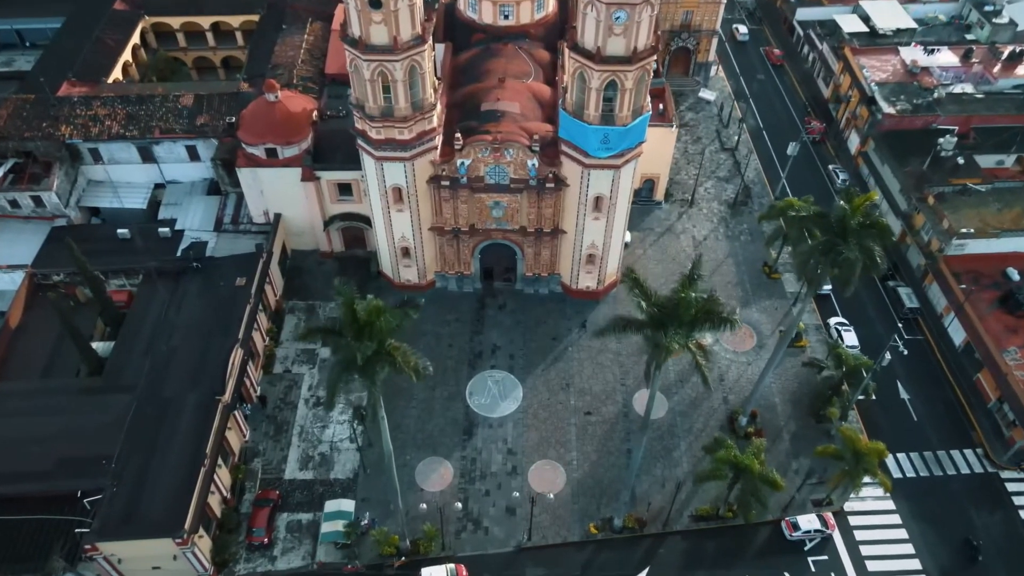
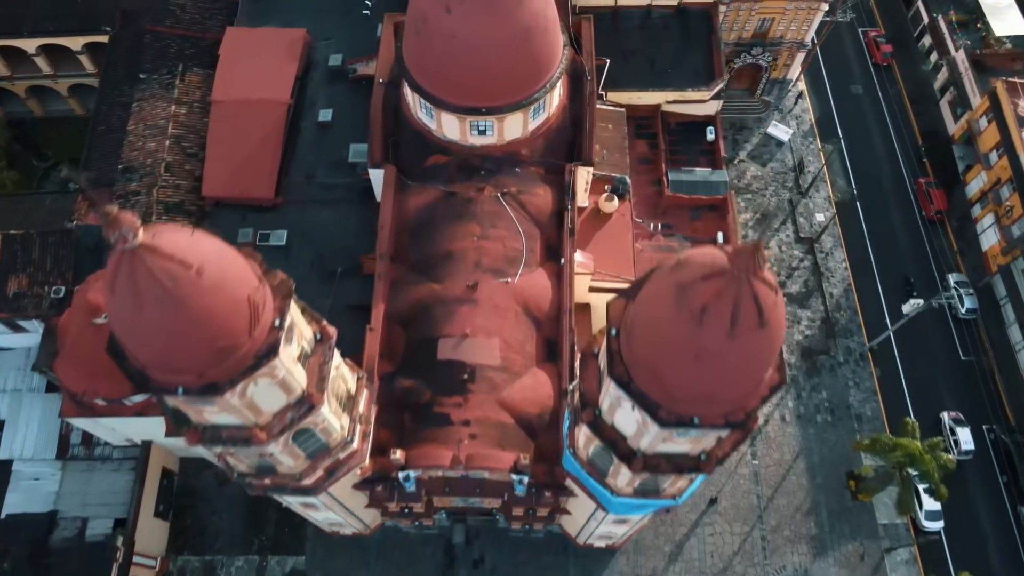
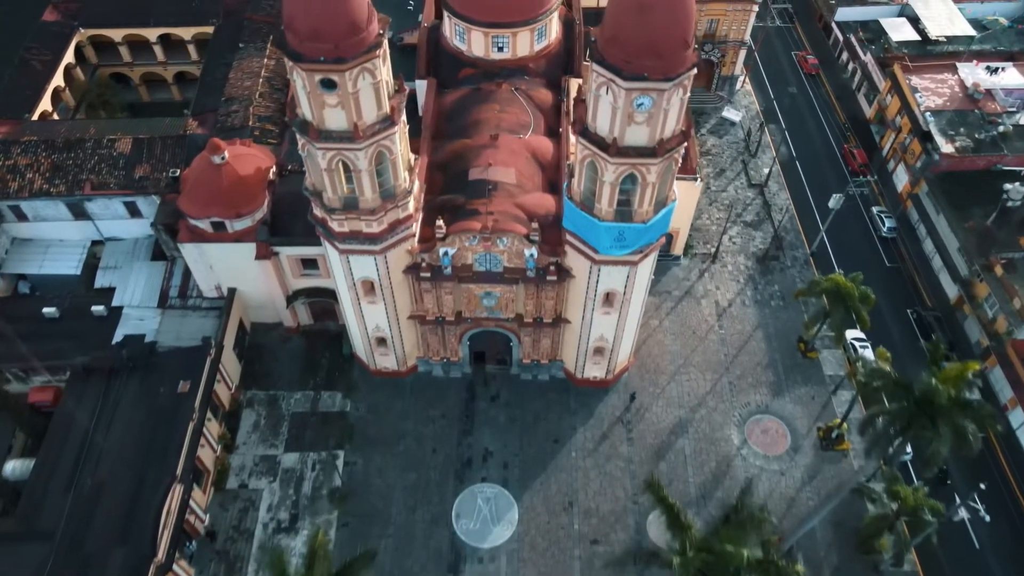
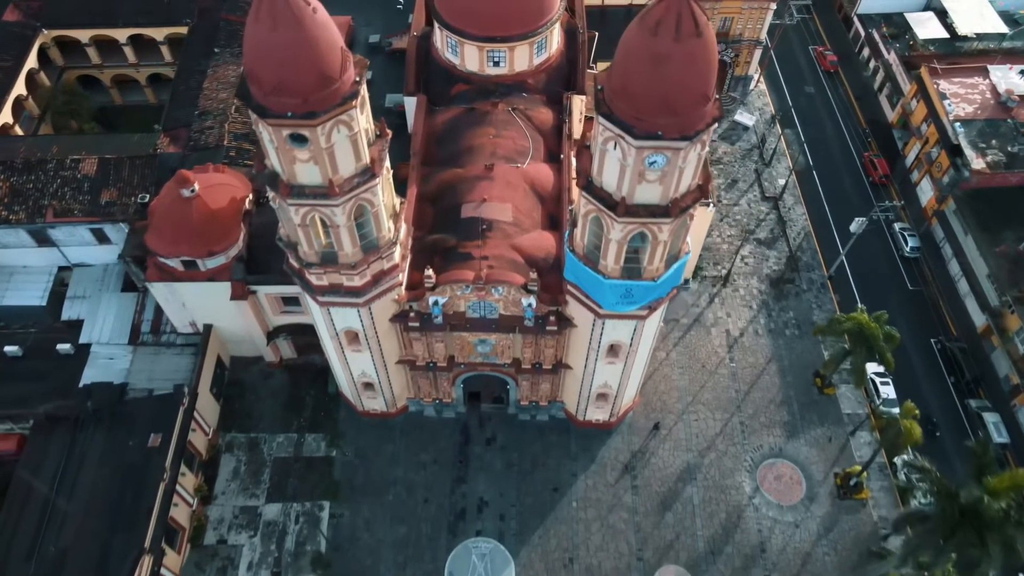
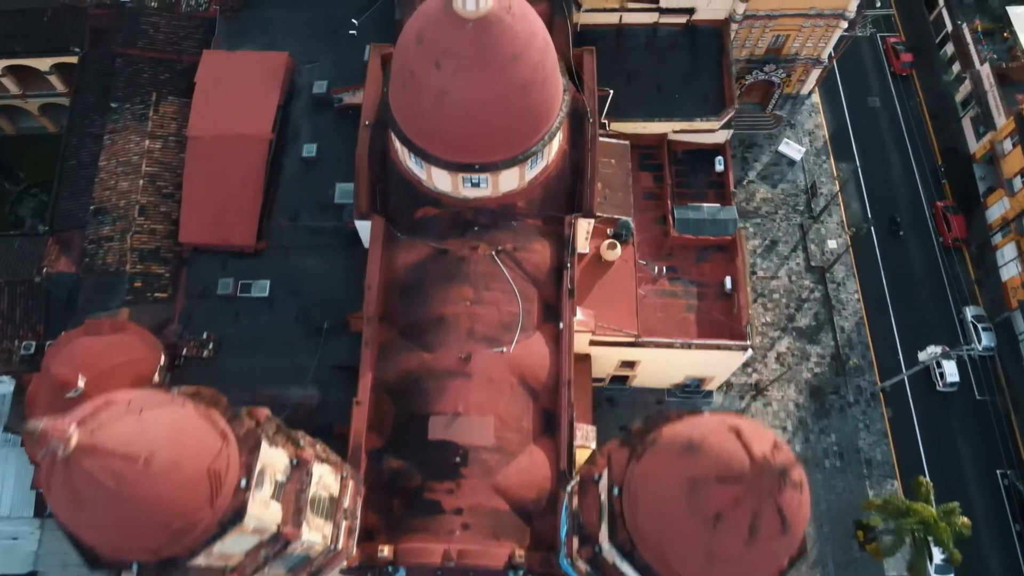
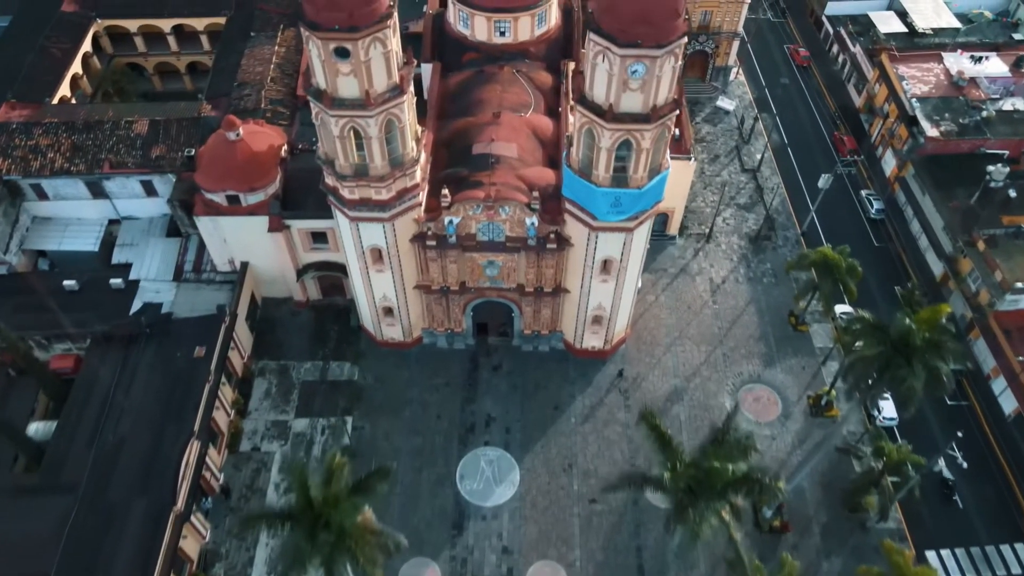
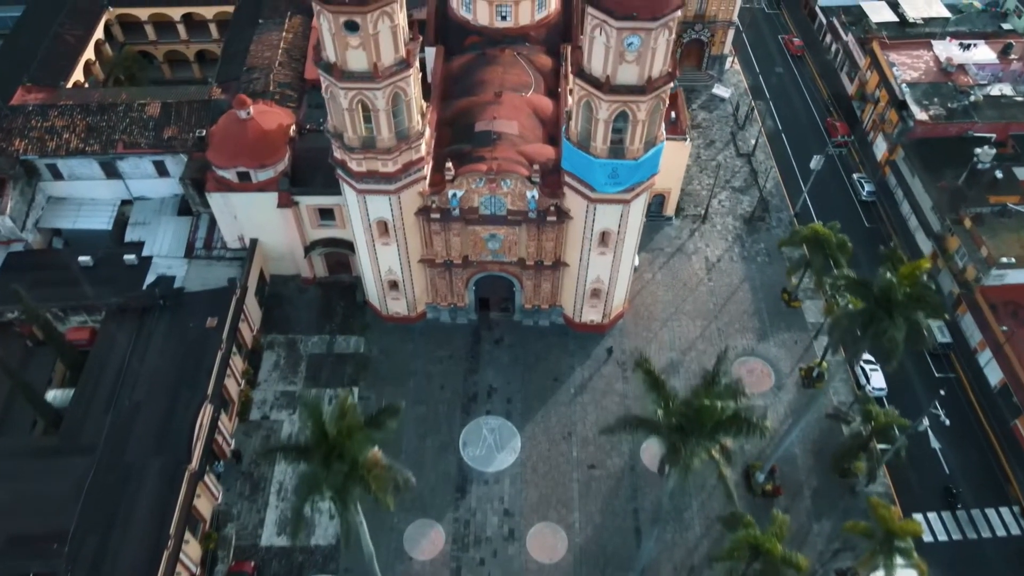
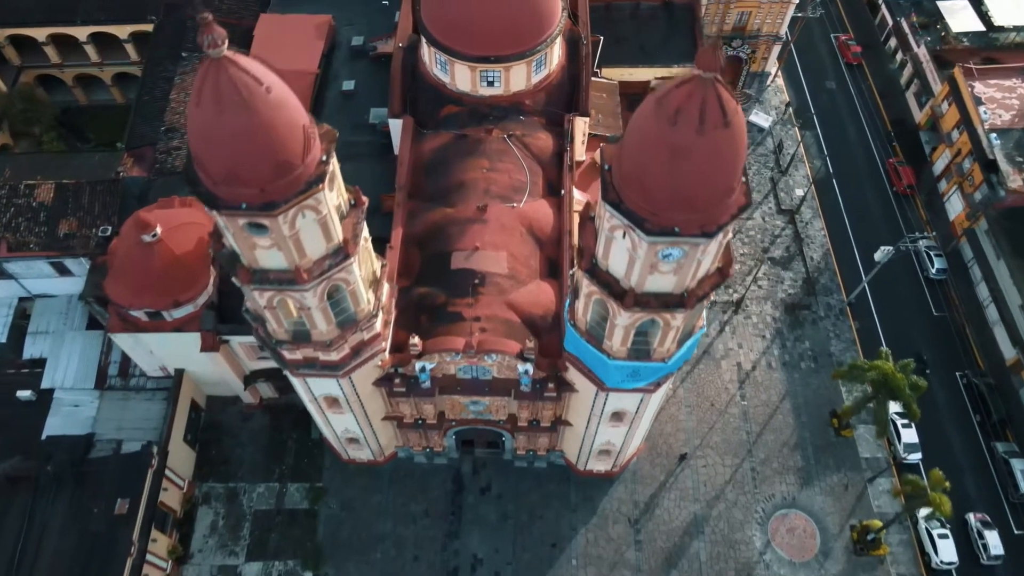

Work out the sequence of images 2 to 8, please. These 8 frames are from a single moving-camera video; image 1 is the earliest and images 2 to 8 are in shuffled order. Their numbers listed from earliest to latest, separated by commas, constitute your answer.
7, 6, 3, 4, 8, 2, 5
